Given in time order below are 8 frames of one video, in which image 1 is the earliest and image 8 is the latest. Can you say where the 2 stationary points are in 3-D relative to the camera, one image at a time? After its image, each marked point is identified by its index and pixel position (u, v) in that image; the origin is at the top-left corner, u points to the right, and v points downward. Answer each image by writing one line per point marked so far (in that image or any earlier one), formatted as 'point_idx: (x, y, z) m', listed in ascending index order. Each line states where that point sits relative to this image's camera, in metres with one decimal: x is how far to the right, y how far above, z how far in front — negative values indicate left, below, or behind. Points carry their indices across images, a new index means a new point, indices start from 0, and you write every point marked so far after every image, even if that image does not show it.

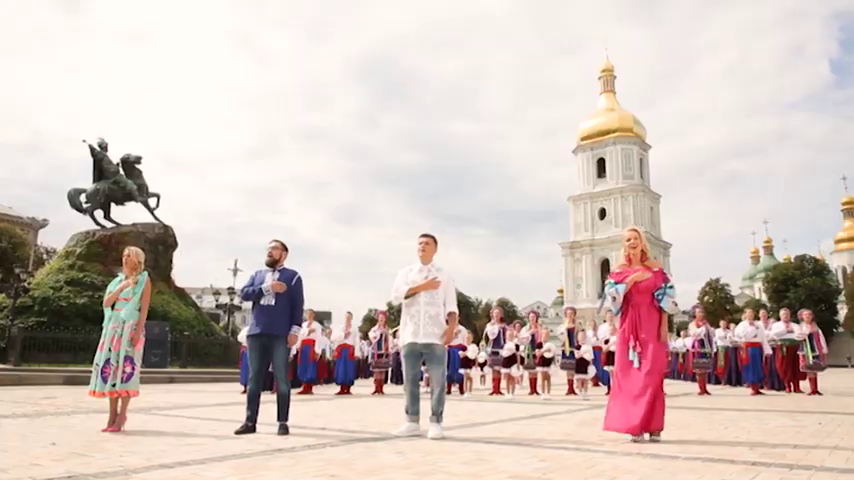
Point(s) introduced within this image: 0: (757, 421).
0: (+3.7, -2.0, +7.4) m
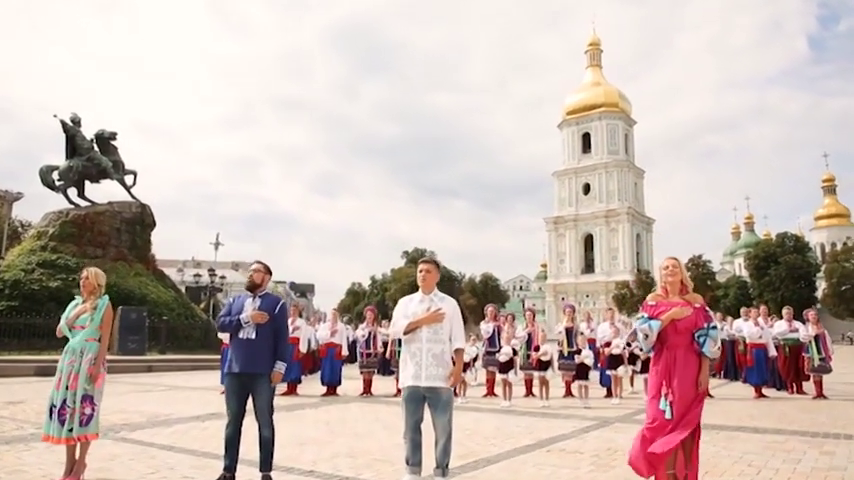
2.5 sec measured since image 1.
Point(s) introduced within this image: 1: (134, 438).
0: (+3.7, -2.2, +6.8) m
1: (-3.5, -2.3, +7.8) m
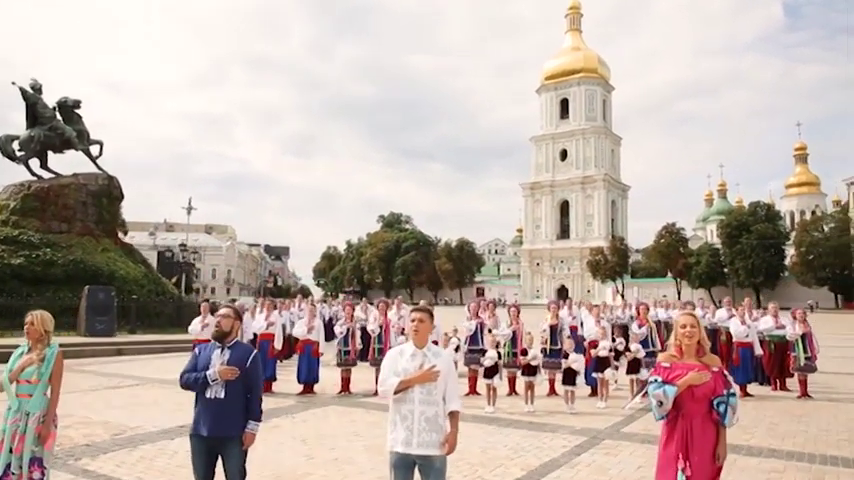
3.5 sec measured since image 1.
0: (+3.5, -2.5, +6.5) m
1: (-3.7, -2.5, +7.3) m
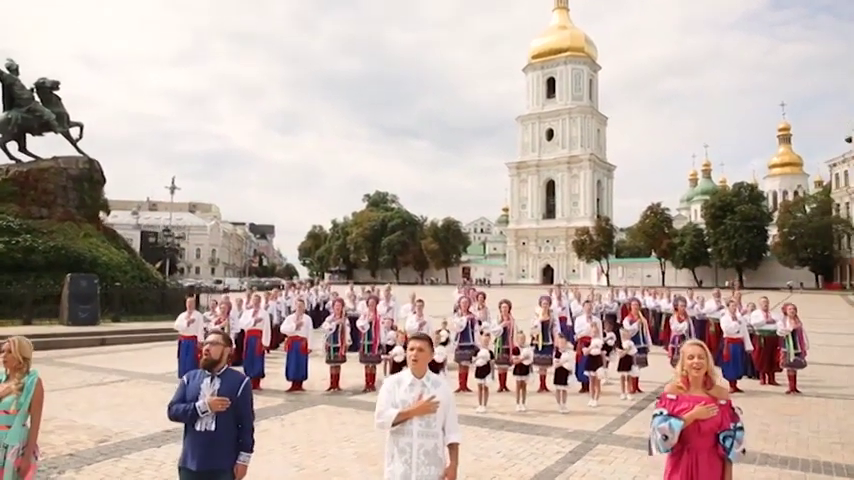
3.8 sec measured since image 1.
0: (+3.5, -2.6, +6.4) m
1: (-3.7, -2.6, +7.1) m
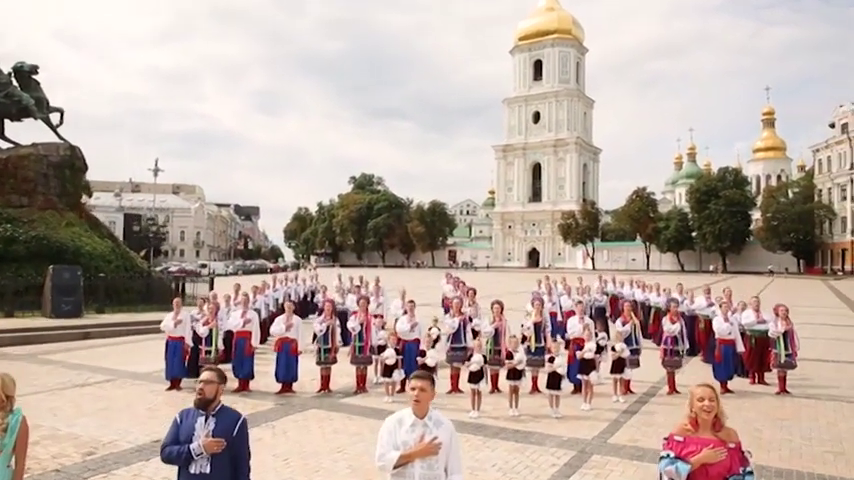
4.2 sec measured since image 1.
0: (+3.5, -2.8, +6.4) m
1: (-3.8, -2.8, +6.9) m
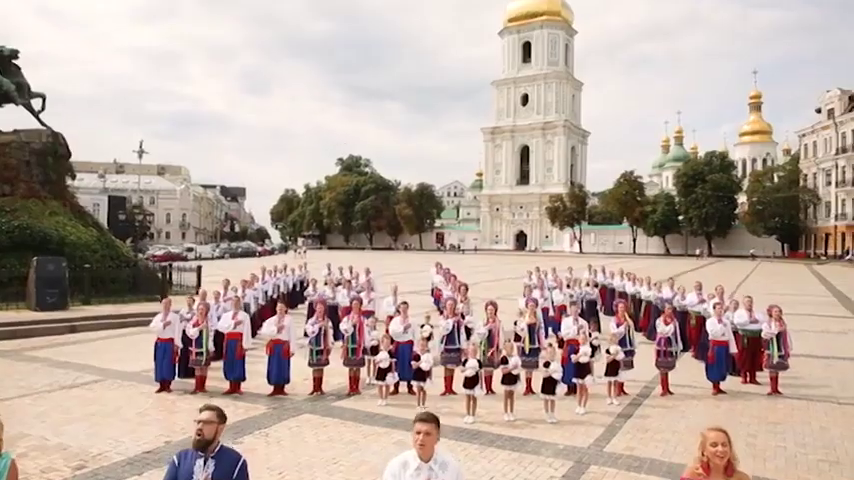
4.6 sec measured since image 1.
0: (+3.5, -3.0, +6.4) m
1: (-3.8, -2.9, +6.7) m
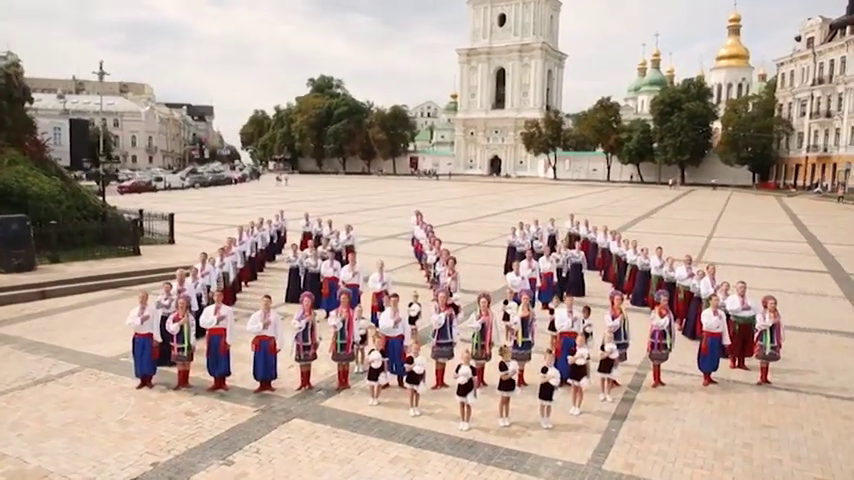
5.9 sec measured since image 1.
0: (+3.5, -3.6, +6.4) m
1: (-3.7, -3.5, +6.4) m
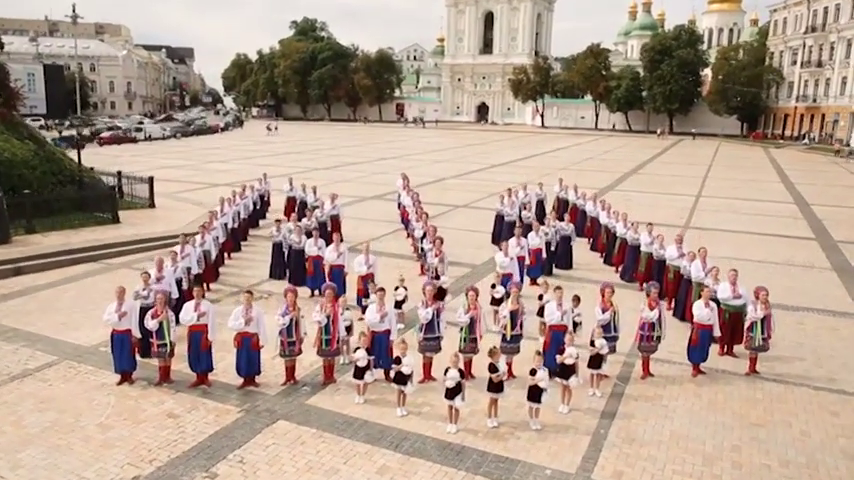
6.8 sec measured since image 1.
0: (+3.4, -3.9, +6.3) m
1: (-3.8, -3.8, +6.2) m
